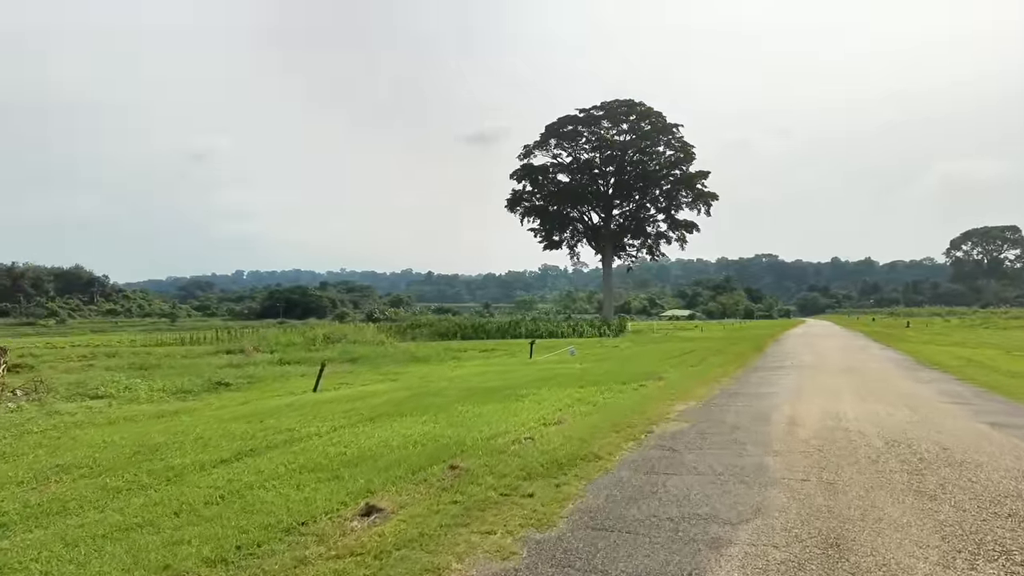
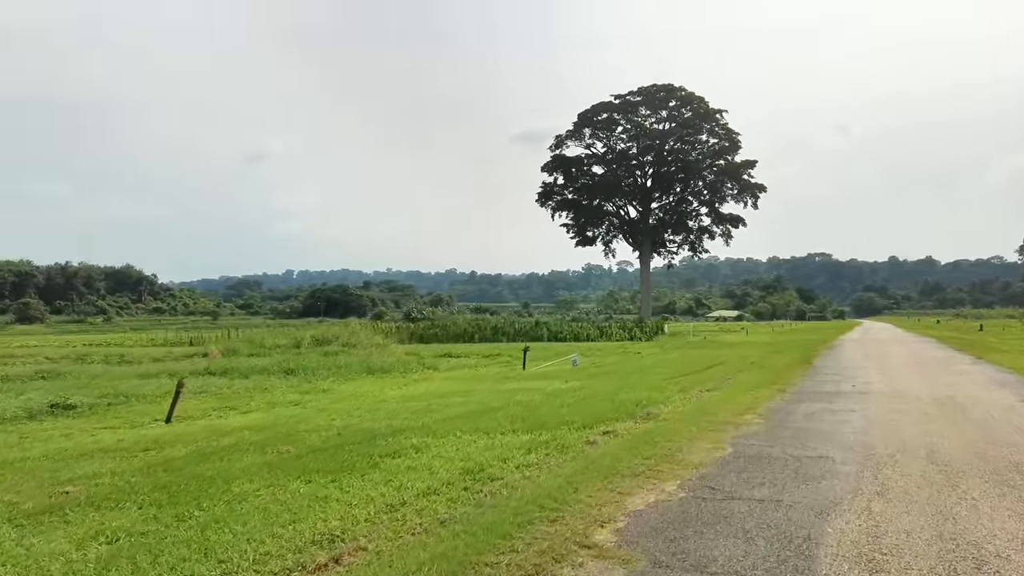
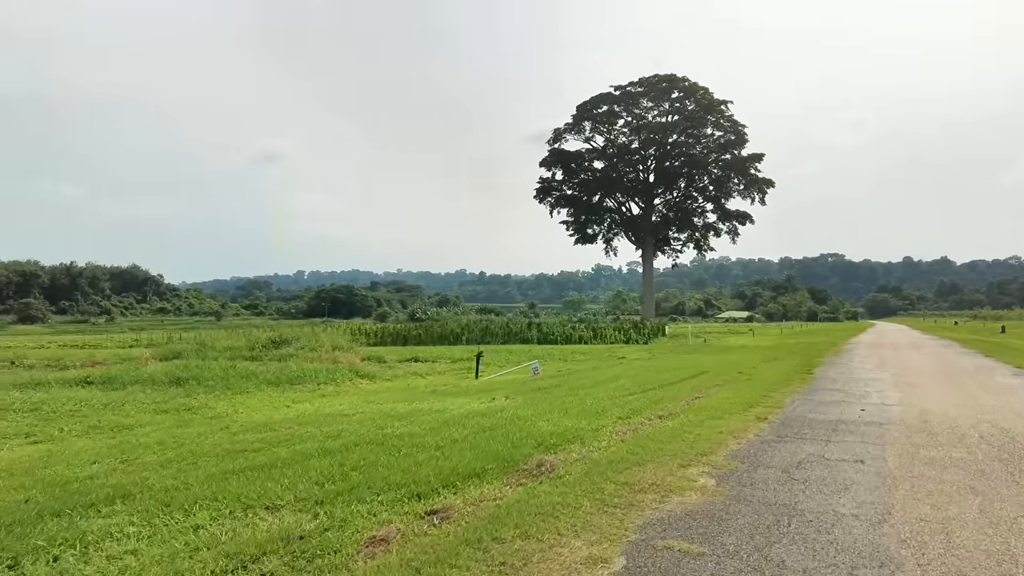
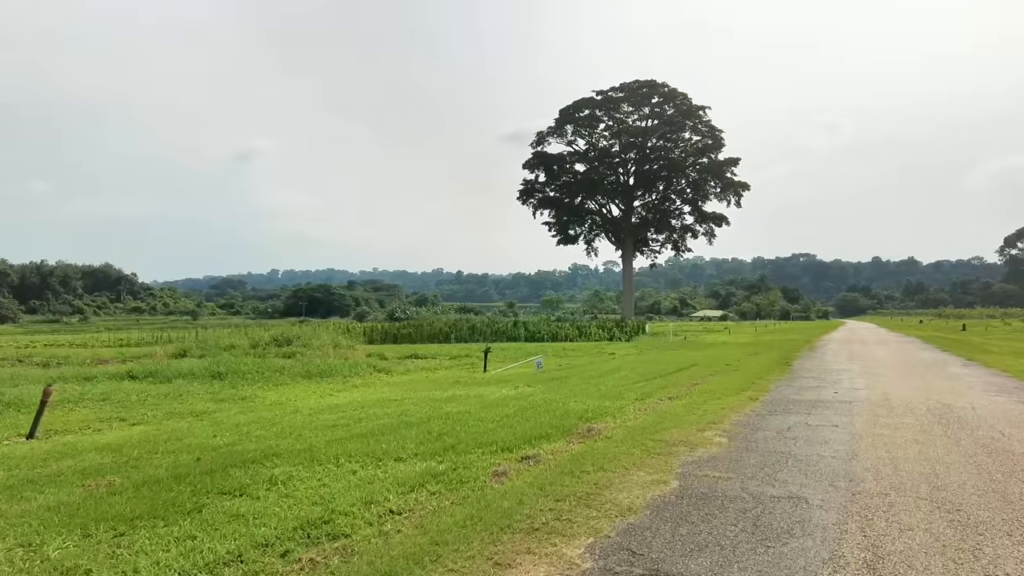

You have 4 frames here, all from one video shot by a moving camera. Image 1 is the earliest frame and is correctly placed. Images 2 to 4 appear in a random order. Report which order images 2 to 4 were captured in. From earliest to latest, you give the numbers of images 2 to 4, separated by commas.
2, 4, 3
